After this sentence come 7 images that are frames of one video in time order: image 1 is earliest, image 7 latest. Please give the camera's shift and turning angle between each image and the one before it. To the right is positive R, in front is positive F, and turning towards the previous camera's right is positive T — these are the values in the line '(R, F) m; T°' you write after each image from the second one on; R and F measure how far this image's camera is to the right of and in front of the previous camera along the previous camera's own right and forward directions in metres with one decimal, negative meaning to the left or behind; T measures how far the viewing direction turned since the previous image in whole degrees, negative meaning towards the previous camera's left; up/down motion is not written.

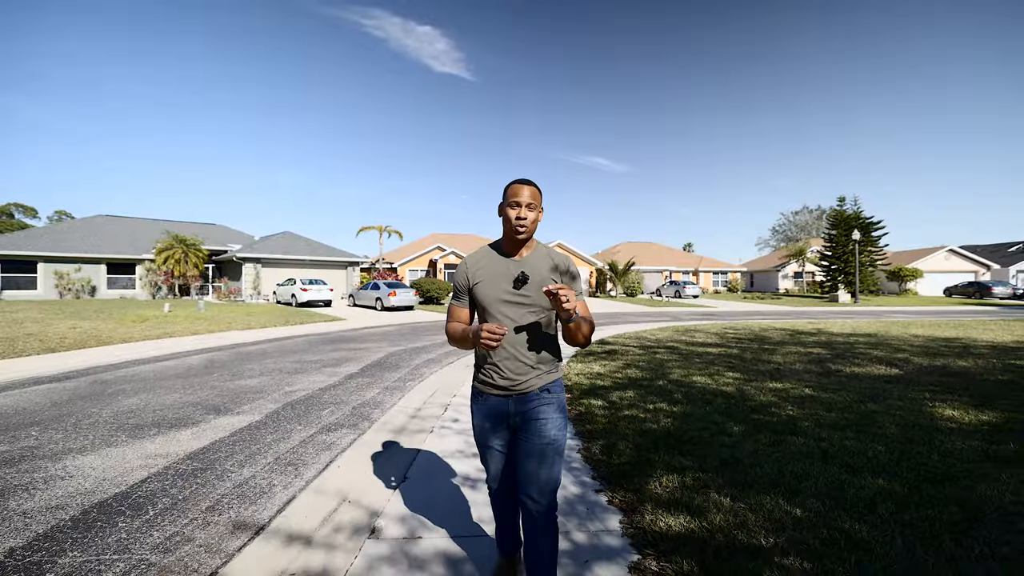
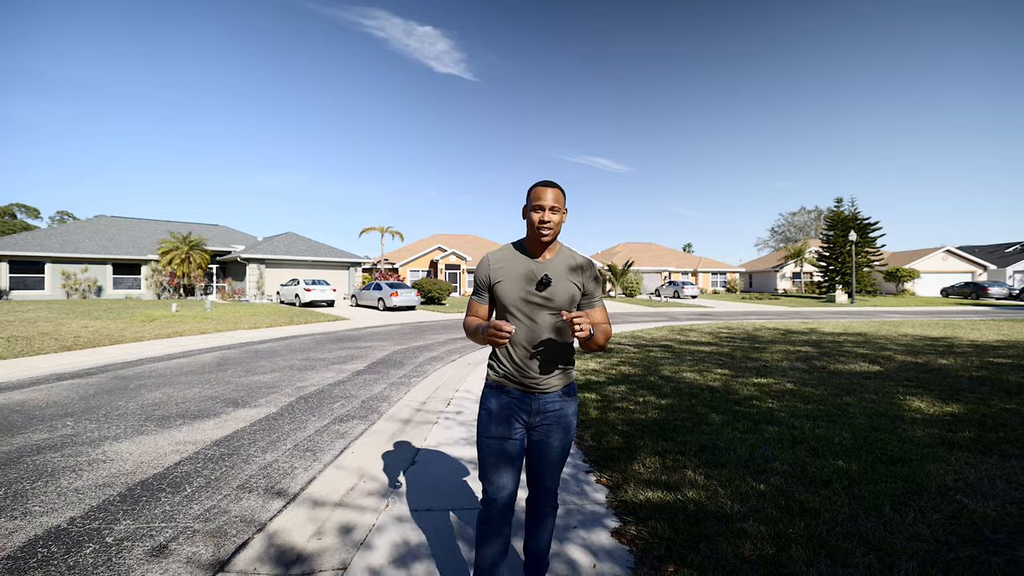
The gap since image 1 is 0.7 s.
(0.0, -0.4) m; 0°
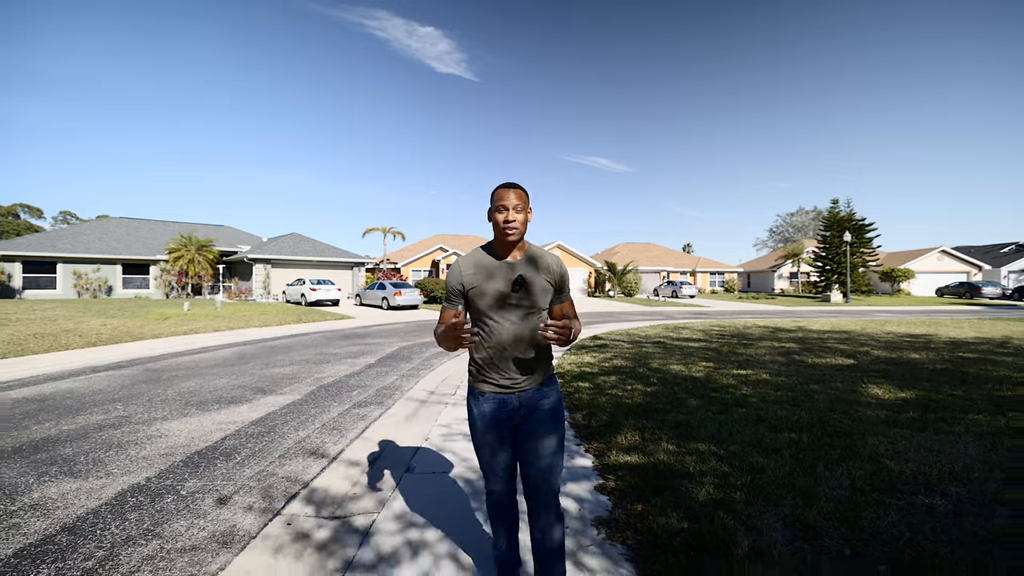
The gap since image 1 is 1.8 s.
(0.0, -0.6) m; 0°
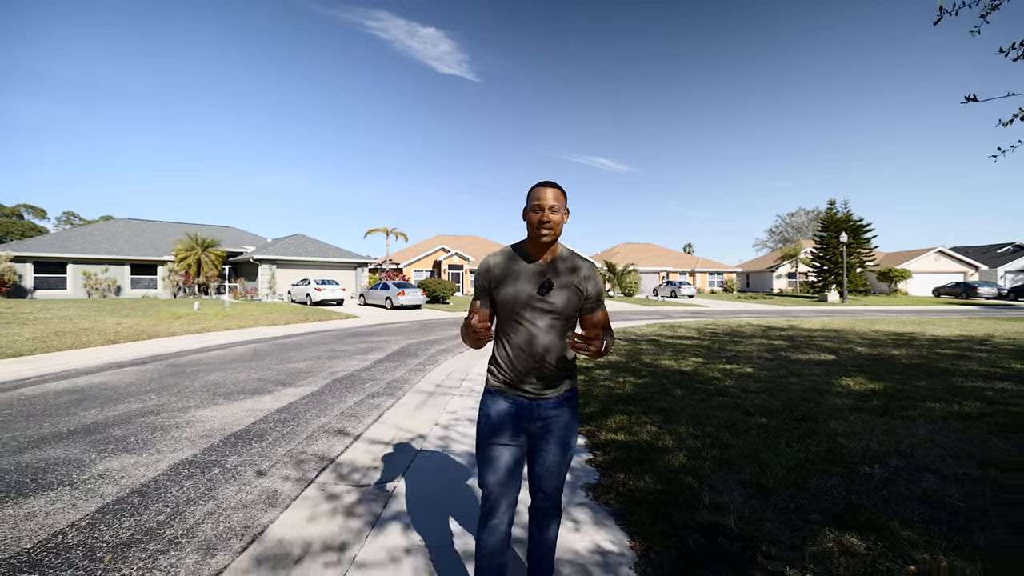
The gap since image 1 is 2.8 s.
(0.0, -0.5) m; 0°
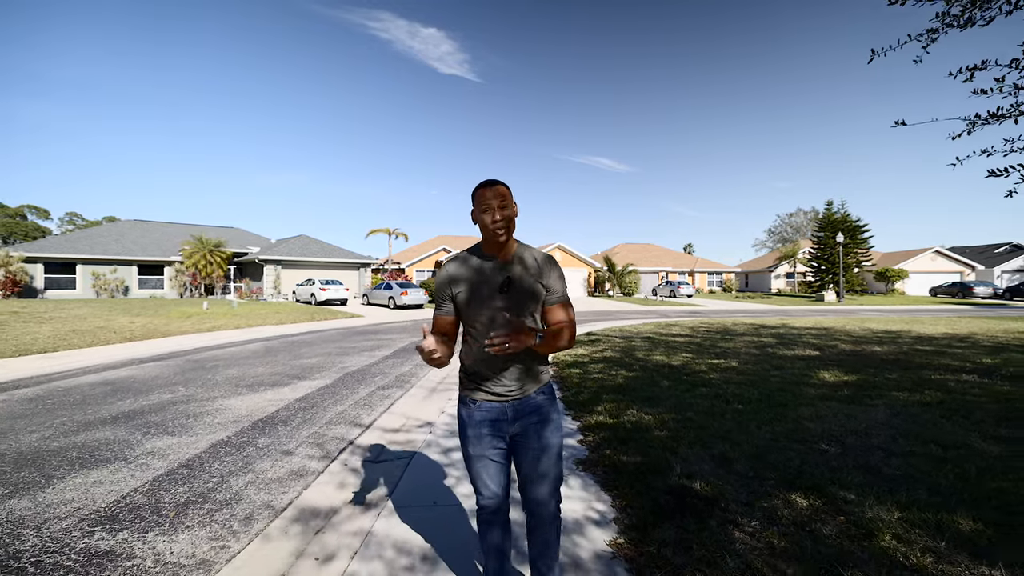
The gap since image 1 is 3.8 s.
(0.0, -0.5) m; 0°
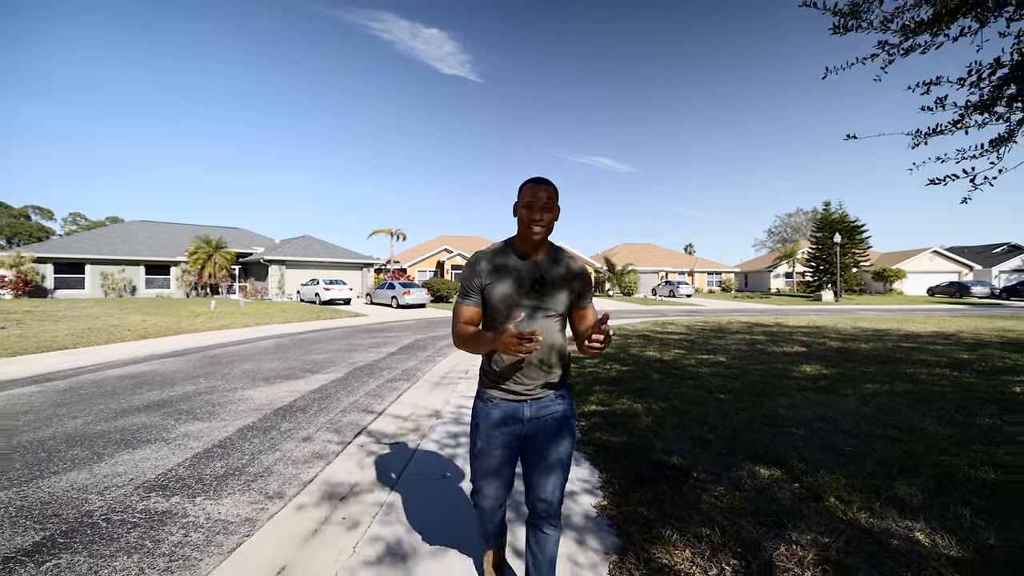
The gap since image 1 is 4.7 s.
(0.0, -0.4) m; 0°
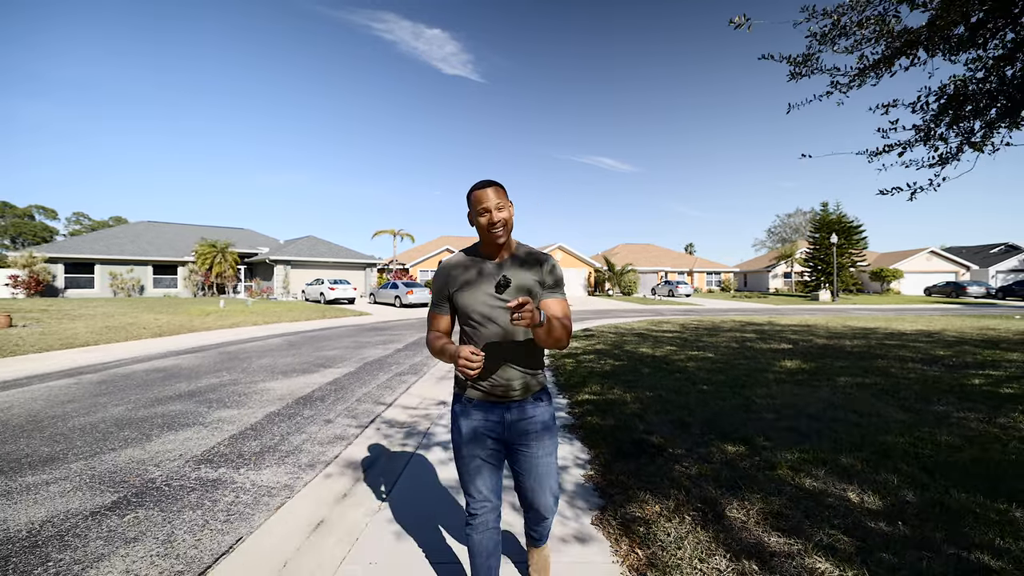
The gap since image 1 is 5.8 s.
(0.0, -0.5) m; 0°
